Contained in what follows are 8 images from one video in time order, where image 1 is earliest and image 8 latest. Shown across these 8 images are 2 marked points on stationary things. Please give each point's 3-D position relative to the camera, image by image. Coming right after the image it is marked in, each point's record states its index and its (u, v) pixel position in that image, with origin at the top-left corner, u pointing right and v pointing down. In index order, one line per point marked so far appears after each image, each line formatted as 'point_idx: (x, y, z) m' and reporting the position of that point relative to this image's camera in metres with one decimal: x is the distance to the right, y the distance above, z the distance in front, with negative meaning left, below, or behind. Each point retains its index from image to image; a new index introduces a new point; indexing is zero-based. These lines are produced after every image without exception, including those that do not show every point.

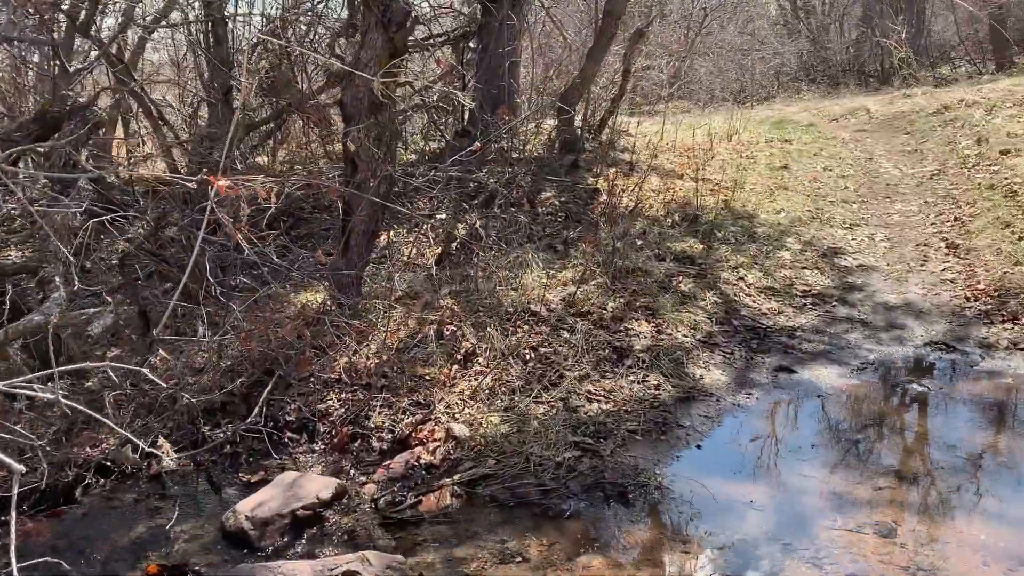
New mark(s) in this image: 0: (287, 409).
0: (-1.2, -0.6, +4.6) m
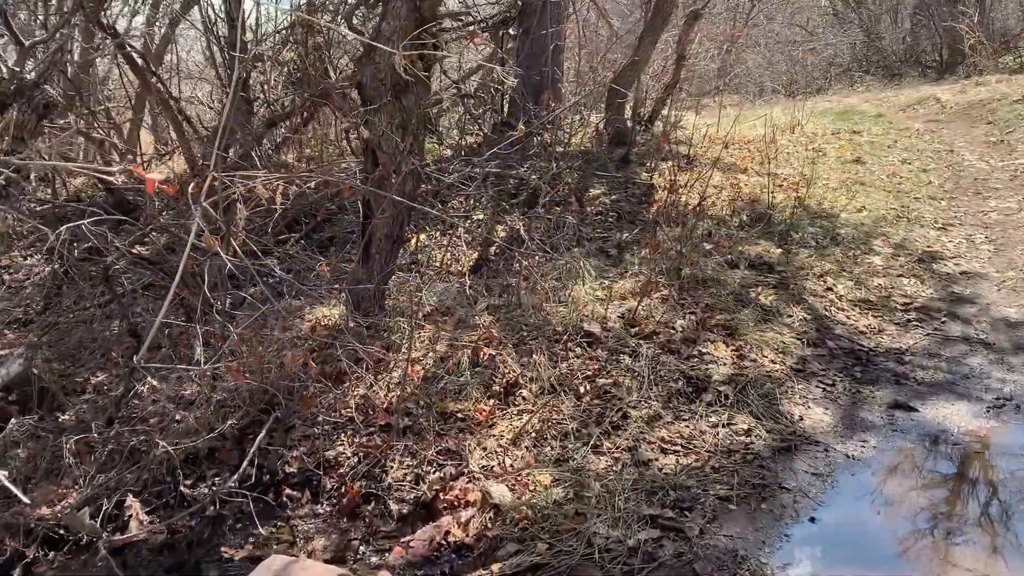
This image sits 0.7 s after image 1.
0: (-1.0, -0.7, +3.7) m
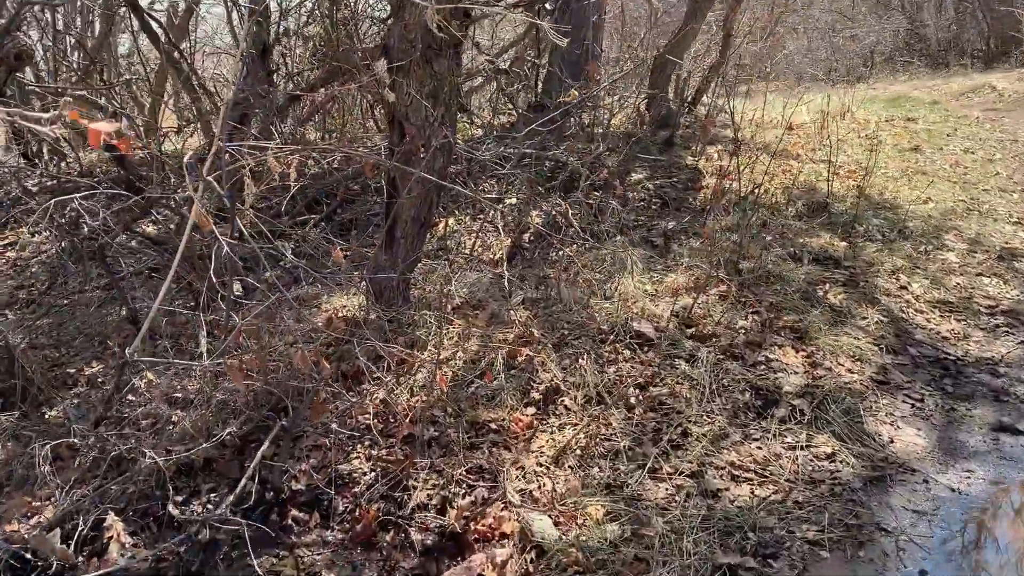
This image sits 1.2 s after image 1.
0: (-0.8, -0.7, +3.2) m
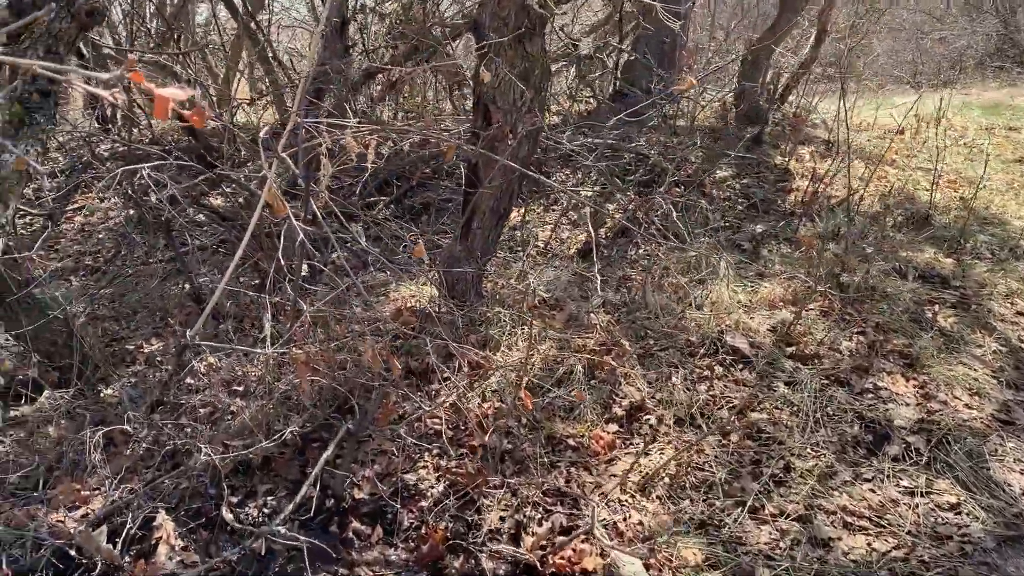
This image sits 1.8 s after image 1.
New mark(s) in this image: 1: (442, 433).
0: (-0.5, -0.6, +3.0) m
1: (-0.3, -0.5, +3.2) m
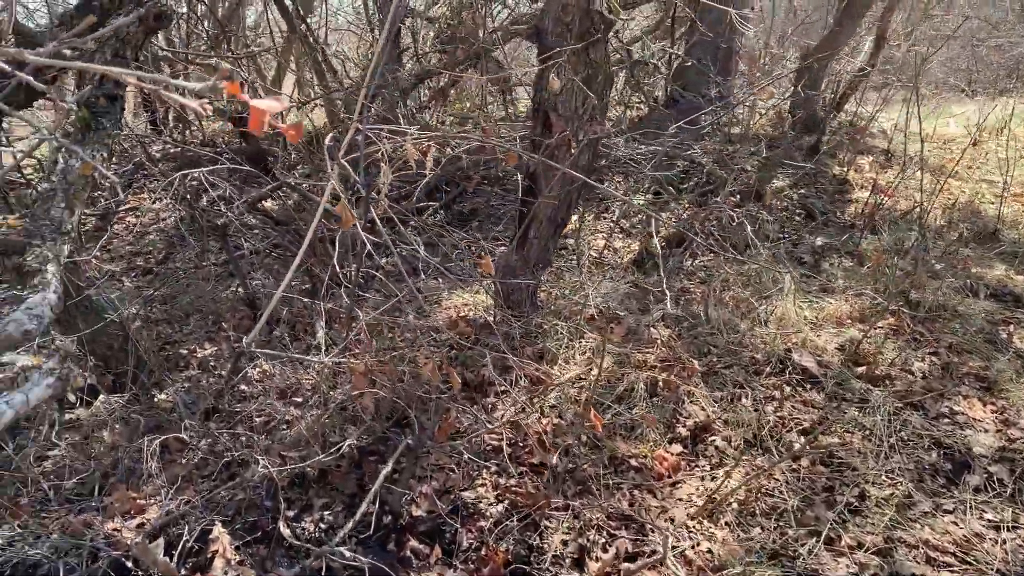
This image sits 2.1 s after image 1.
0: (-0.3, -0.7, +2.9) m
1: (0.0, -0.6, +3.1) m
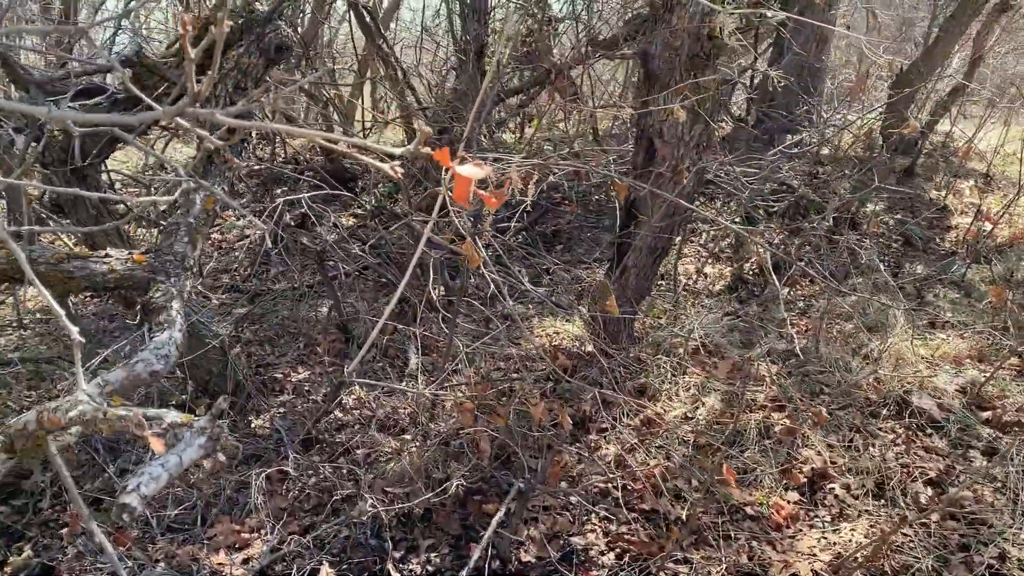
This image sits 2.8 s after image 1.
0: (0.0, -0.8, +2.8) m
1: (+0.3, -0.7, +3.0) m
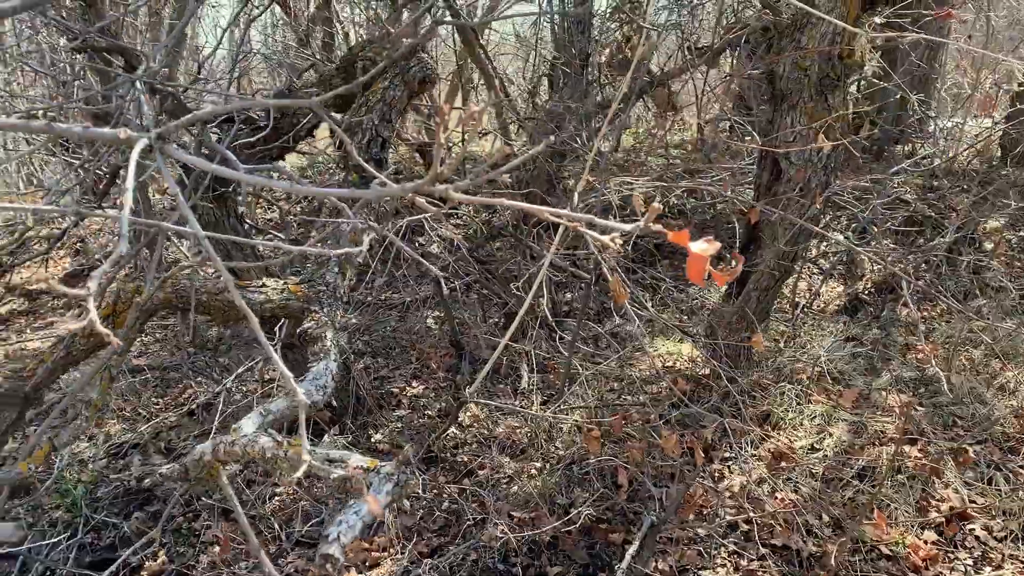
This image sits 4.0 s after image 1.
0: (+0.4, -0.9, +2.8) m
1: (+0.8, -0.8, +3.0) m
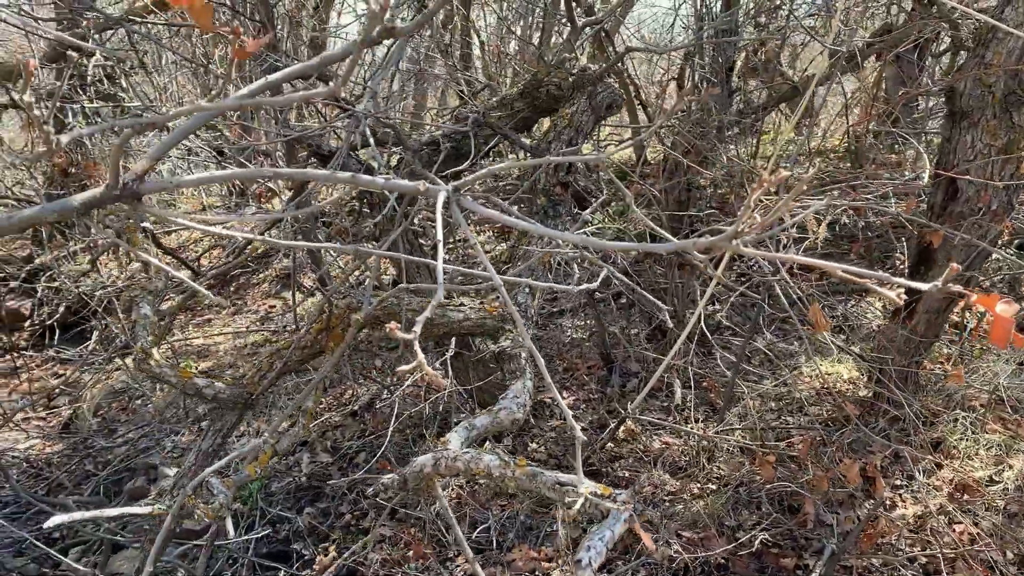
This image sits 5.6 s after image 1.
0: (+1.0, -1.0, +2.8) m
1: (+1.3, -0.9, +2.9) m
